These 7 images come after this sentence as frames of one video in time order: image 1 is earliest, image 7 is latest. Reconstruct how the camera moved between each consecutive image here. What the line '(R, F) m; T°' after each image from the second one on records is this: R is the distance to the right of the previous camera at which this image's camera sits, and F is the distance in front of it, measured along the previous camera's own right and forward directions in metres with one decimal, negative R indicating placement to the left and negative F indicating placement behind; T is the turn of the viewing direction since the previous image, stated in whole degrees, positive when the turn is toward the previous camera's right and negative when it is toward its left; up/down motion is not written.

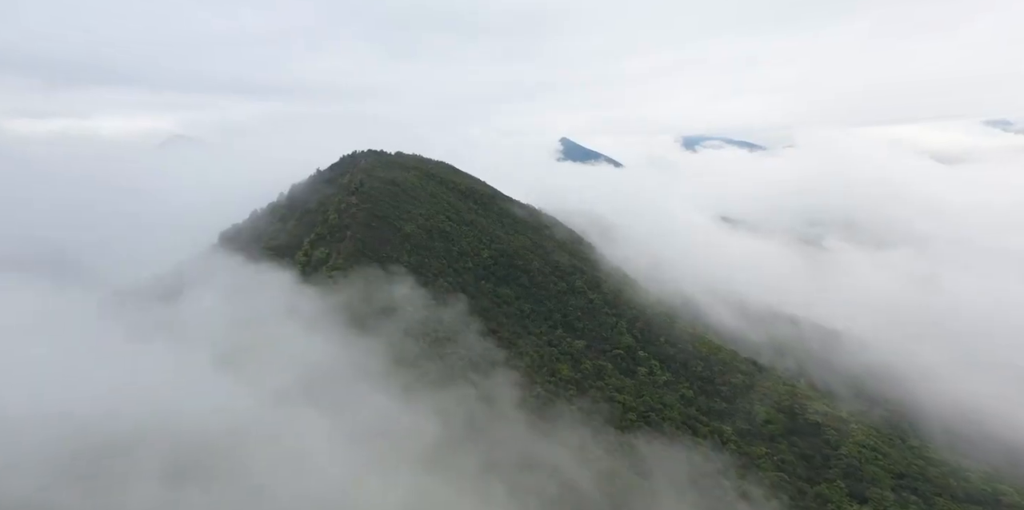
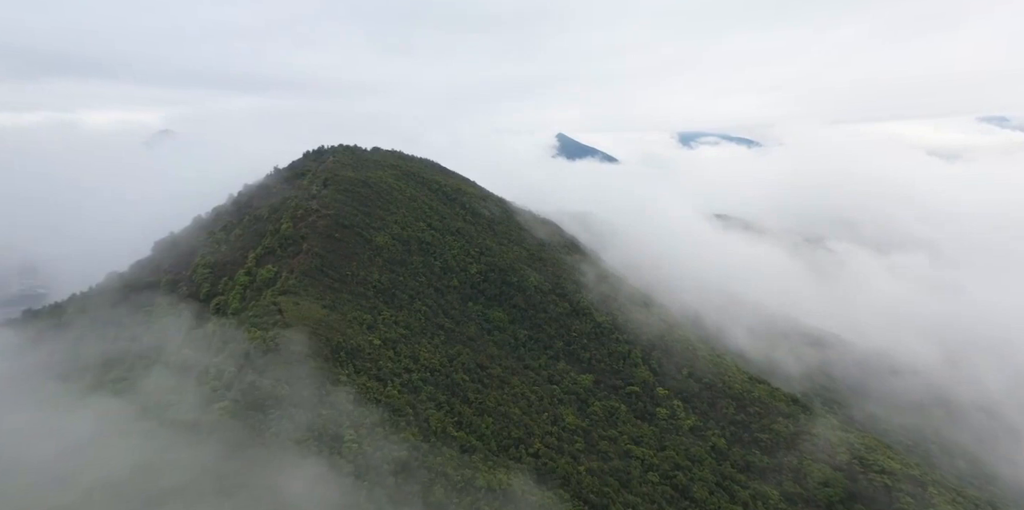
(+0.6, +11.7) m; 0°
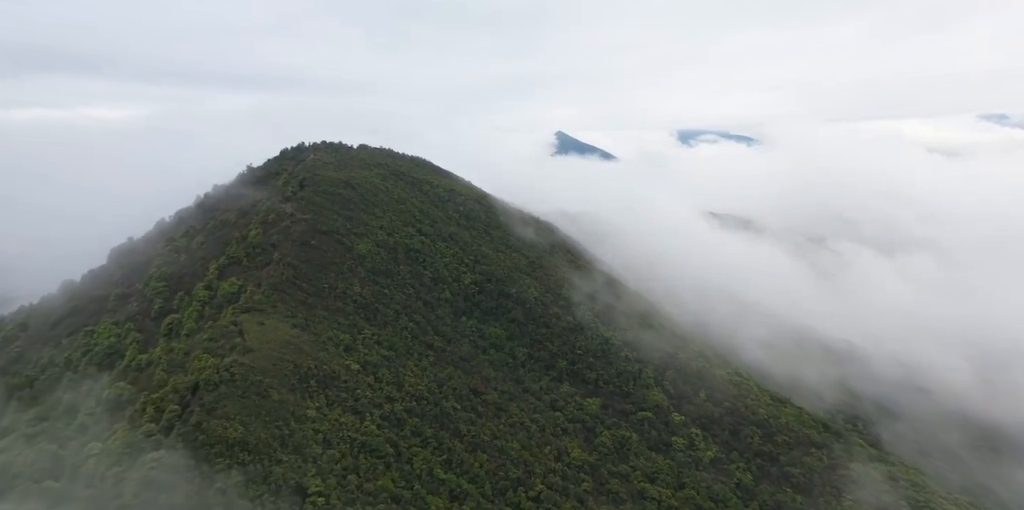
(+0.2, +6.1) m; 0°
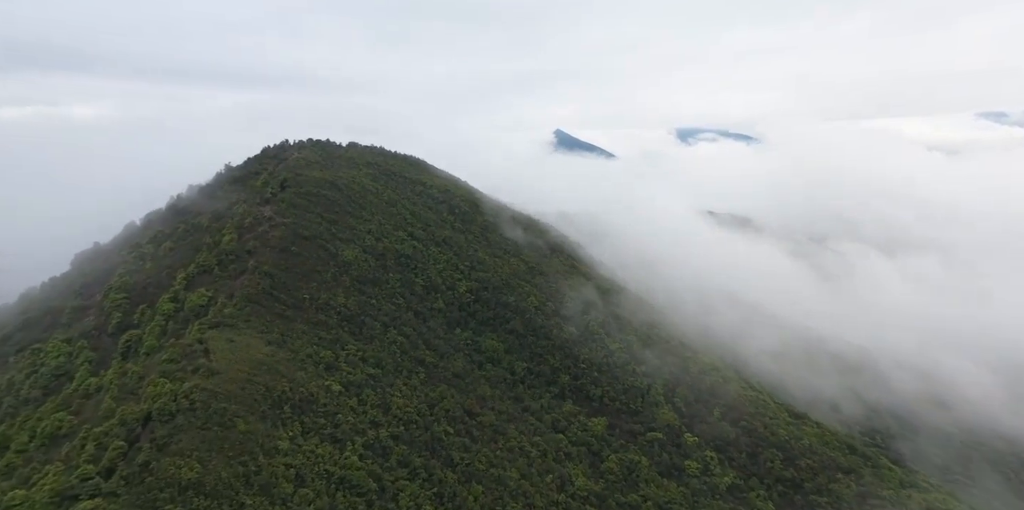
(+0.1, +4.1) m; 0°
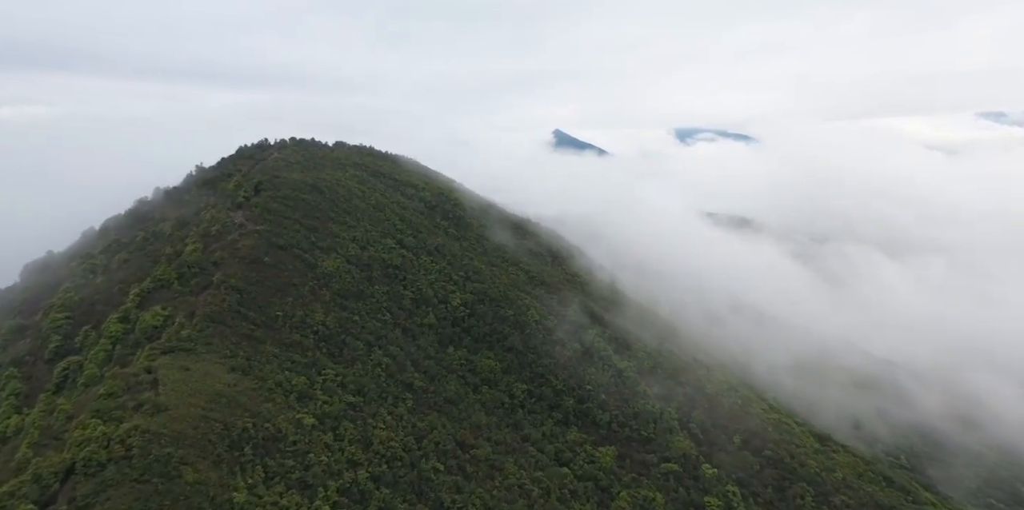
(+0.1, +4.8) m; 0°
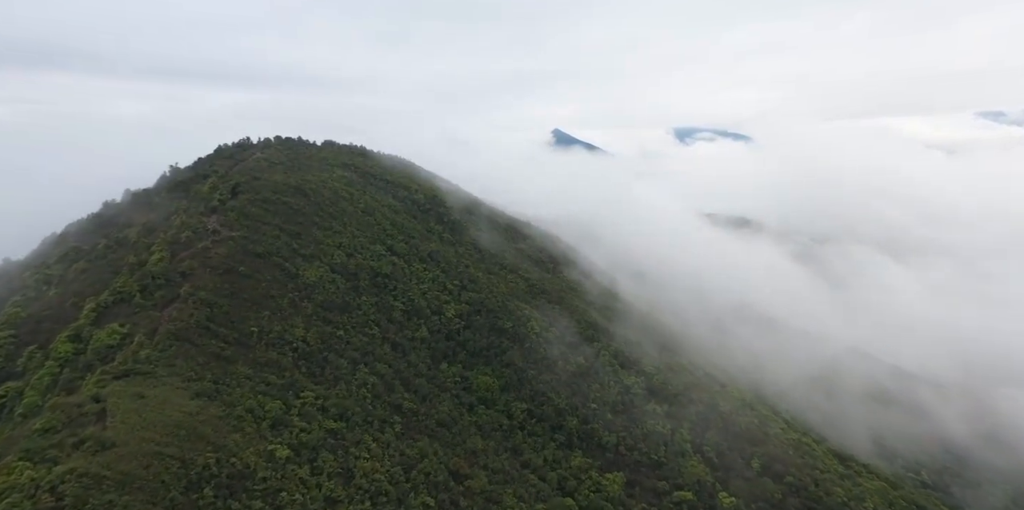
(+0.1, +3.6) m; 0°
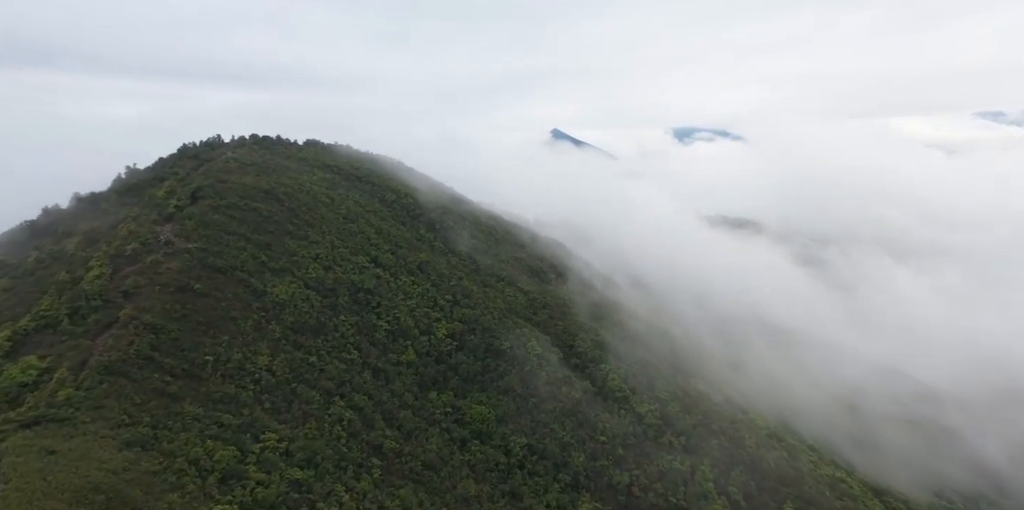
(+0.1, +5.1) m; 0°
